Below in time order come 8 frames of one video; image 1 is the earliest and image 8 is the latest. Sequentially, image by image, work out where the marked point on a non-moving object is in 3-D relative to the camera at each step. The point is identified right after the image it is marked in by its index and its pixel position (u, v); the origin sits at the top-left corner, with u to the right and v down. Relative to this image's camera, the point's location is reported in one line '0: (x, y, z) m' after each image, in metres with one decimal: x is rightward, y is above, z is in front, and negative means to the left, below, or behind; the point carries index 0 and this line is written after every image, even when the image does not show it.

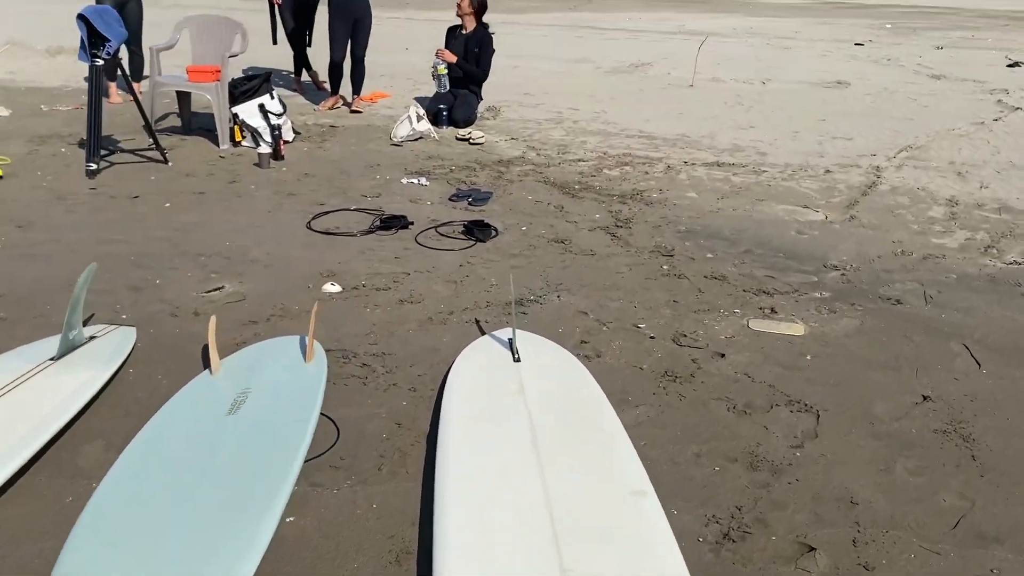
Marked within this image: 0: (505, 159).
0: (0.0, +0.9, +6.5) m
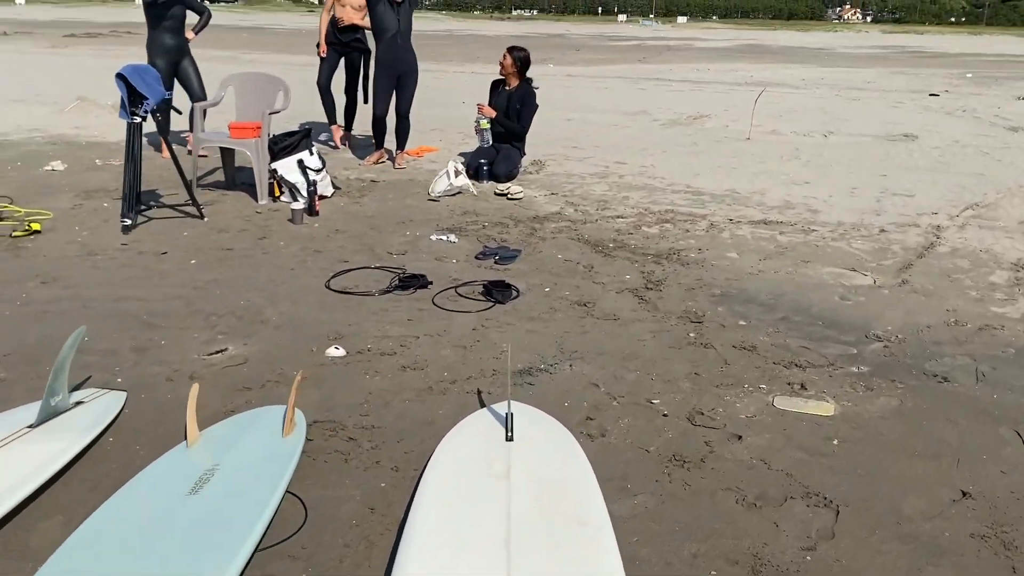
0: (+0.2, +0.5, +6.3) m
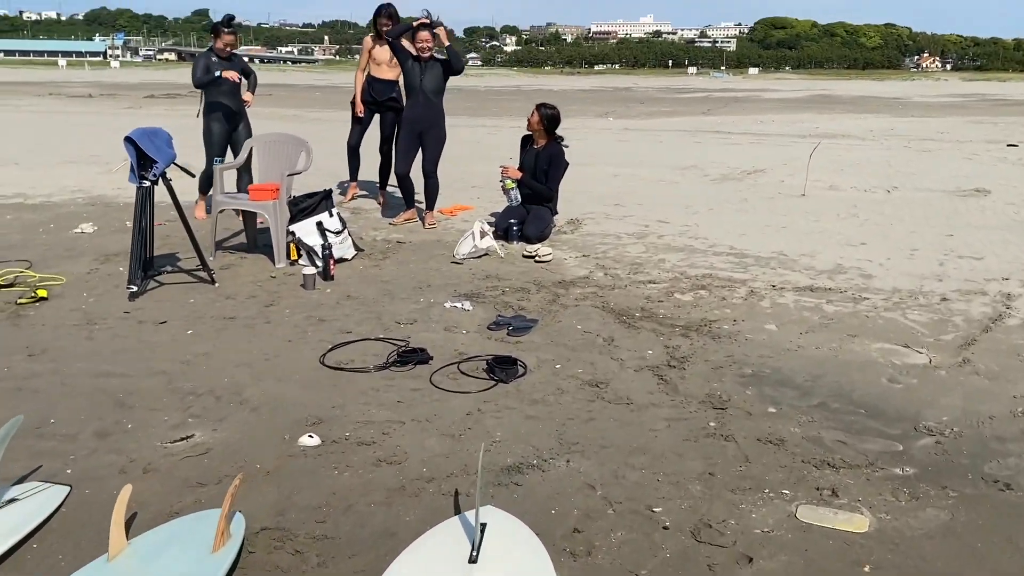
0: (+0.4, +0.1, +5.9) m
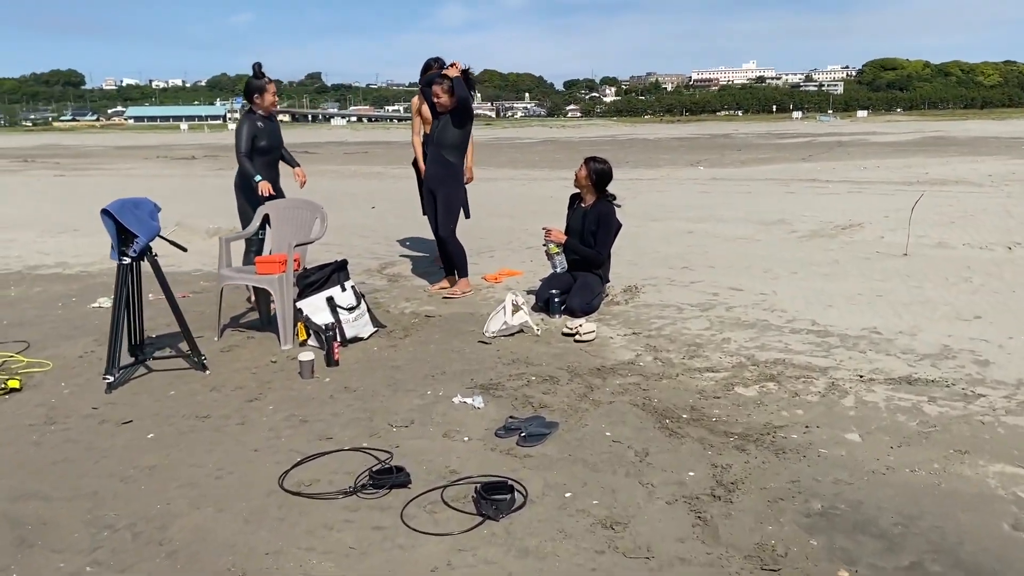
0: (+0.5, -0.4, +5.0) m
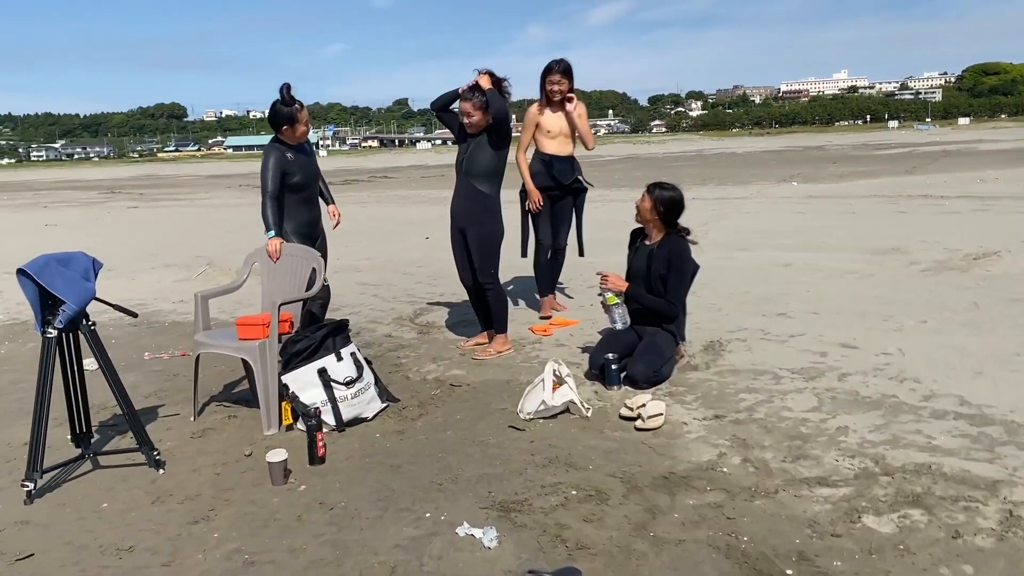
0: (+0.7, -0.7, +3.6) m
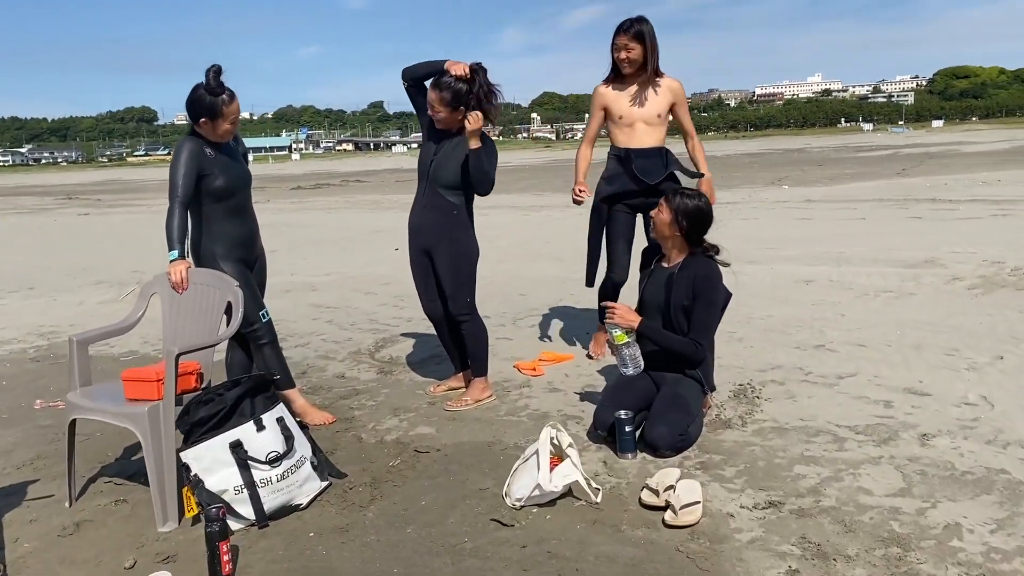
0: (+0.6, -0.9, +2.5) m
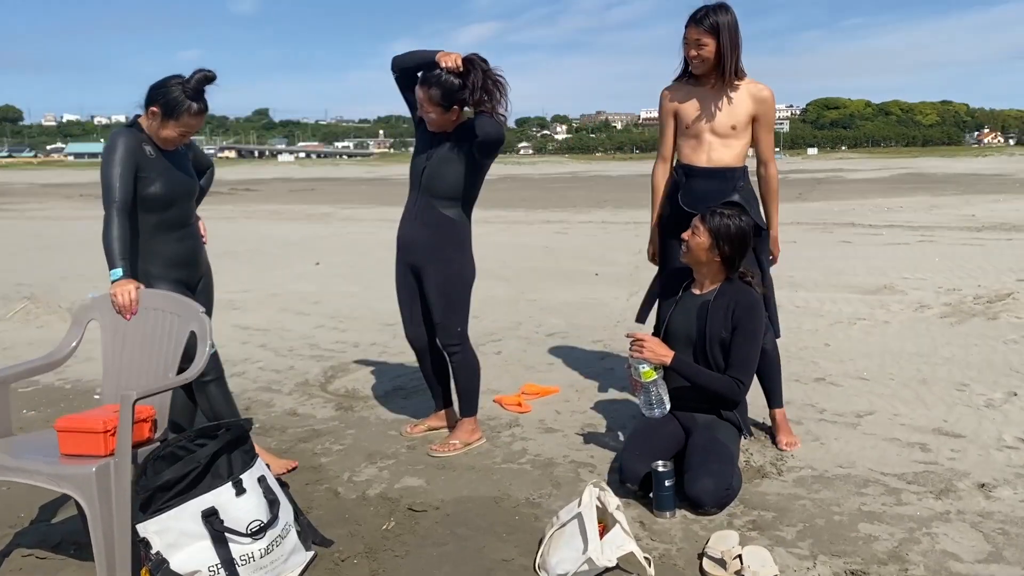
0: (+0.8, -1.0, +2.1) m
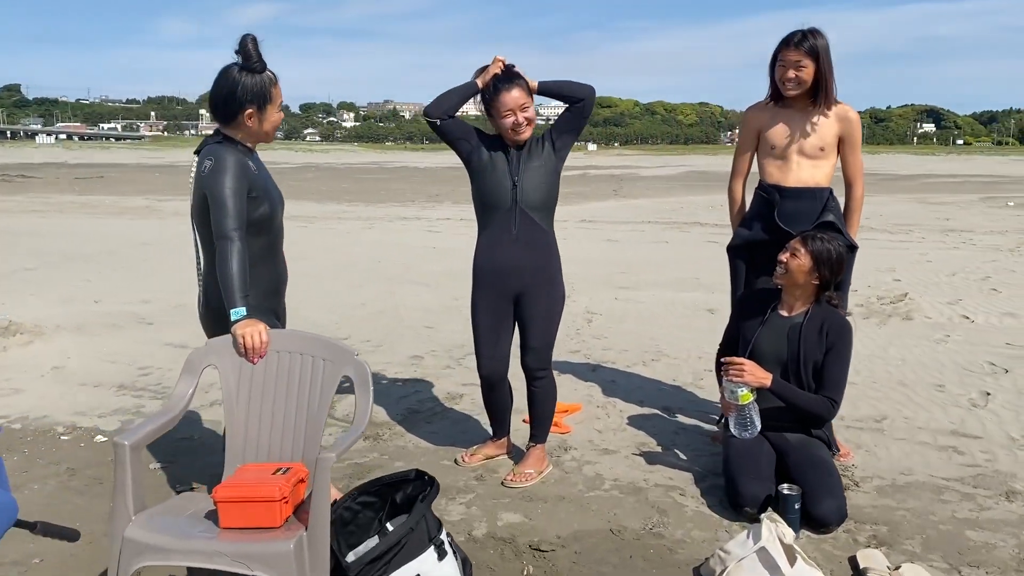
0: (+1.6, -1.1, +2.2) m
